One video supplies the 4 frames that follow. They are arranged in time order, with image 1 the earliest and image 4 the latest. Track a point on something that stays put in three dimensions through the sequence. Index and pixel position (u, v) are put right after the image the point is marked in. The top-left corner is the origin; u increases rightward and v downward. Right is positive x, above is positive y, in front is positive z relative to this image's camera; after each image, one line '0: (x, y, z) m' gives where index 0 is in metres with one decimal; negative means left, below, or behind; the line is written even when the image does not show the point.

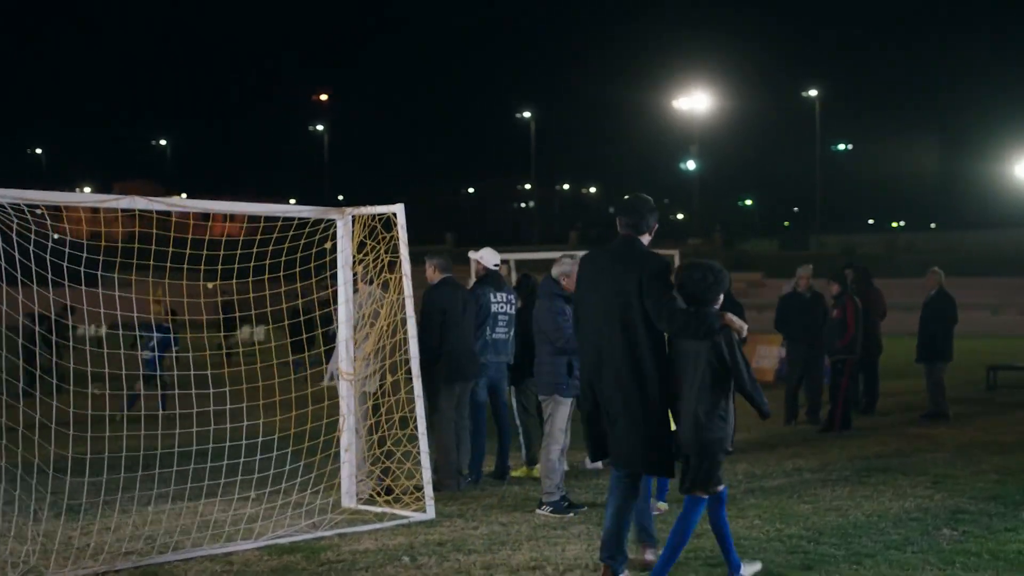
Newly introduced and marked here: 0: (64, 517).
0: (-2.2, -1.1, +7.0) m
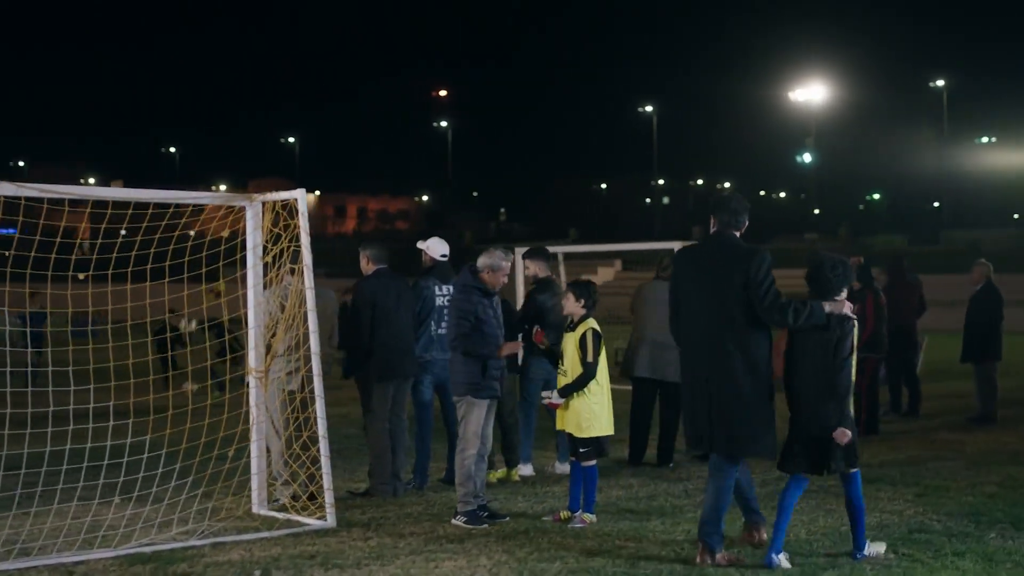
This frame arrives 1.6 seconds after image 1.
0: (-2.6, -1.1, +6.6) m
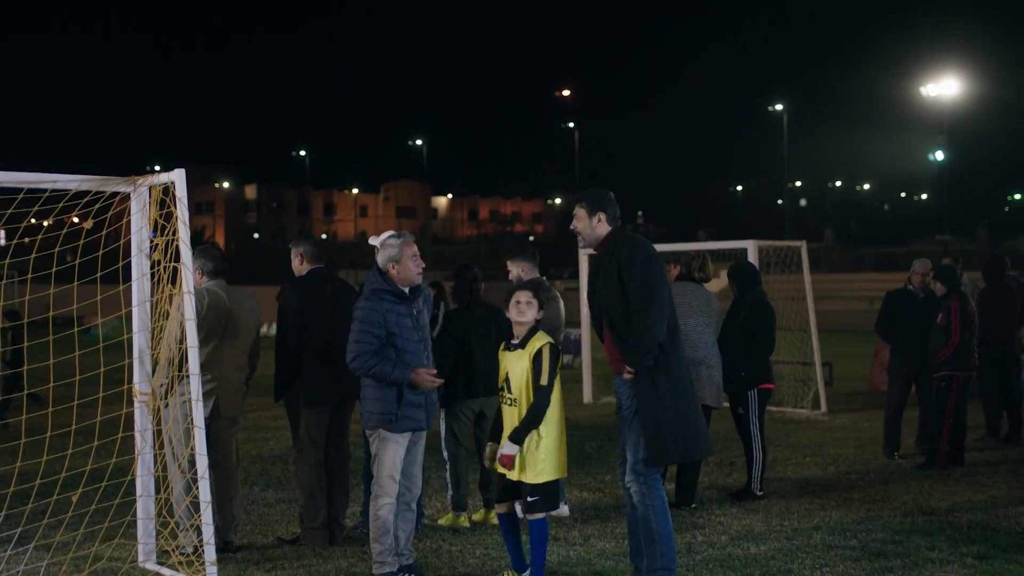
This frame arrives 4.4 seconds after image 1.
0: (-2.9, -1.1, +5.4) m
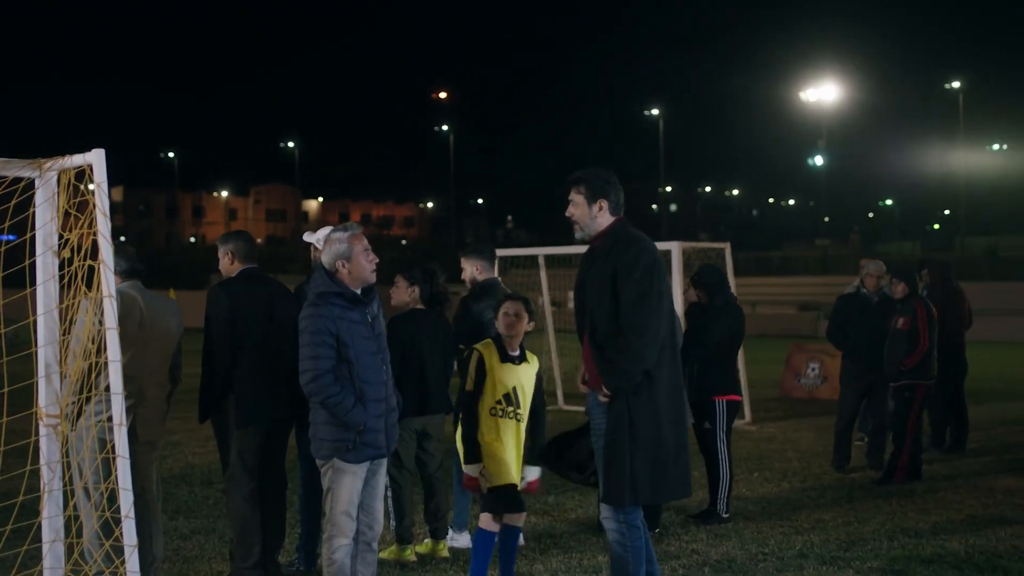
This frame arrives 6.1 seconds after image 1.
0: (-3.0, -1.1, +4.4) m
